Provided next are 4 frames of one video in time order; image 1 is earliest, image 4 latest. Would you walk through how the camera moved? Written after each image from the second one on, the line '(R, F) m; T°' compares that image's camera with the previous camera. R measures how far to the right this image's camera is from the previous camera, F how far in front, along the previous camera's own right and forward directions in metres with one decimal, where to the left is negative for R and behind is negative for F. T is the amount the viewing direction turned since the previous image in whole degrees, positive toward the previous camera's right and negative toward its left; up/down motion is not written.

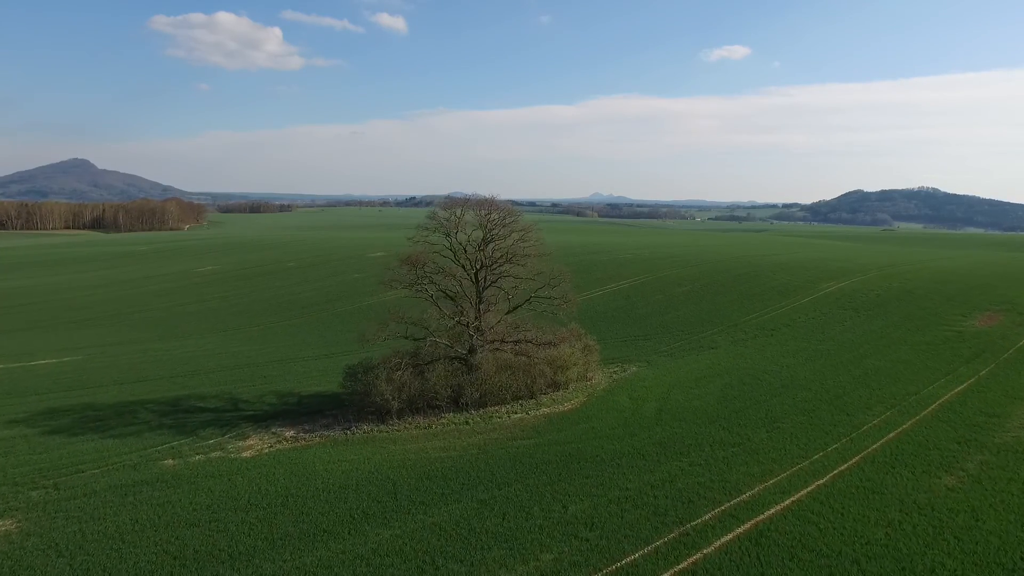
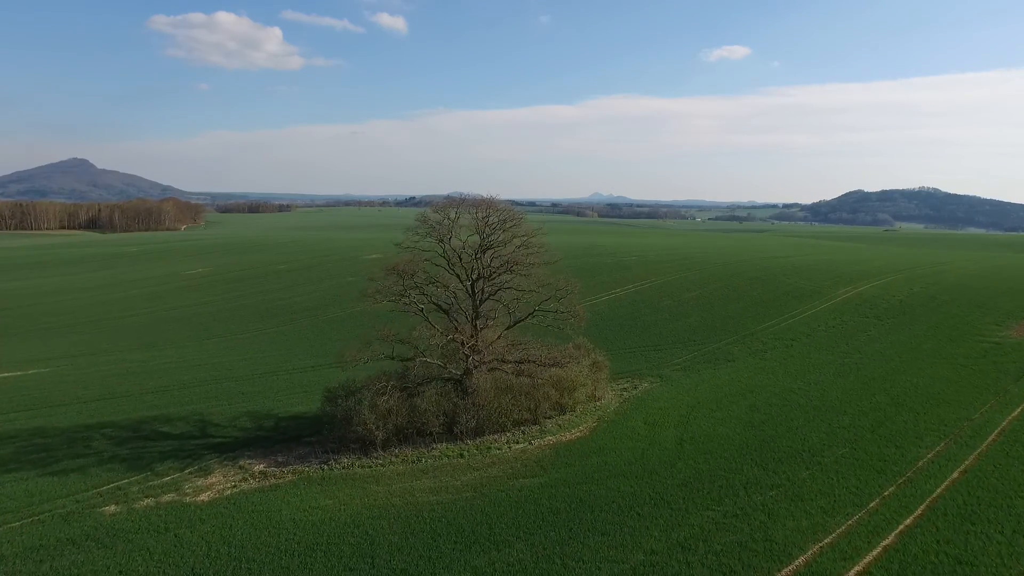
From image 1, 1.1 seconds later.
(0.0, +2.5) m; 0°
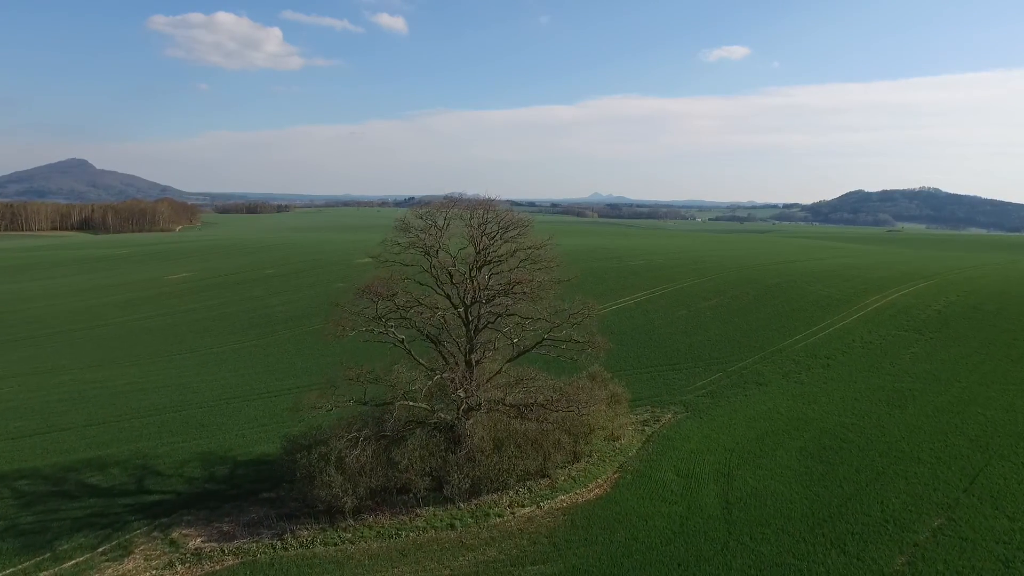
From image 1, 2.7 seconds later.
(-0.1, +3.8) m; 0°
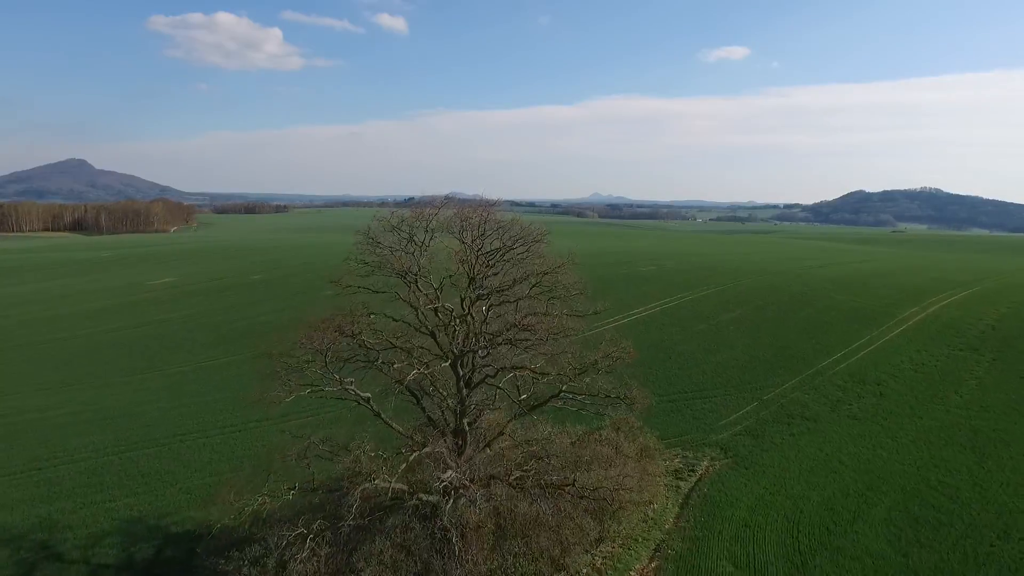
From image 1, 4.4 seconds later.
(-0.1, +4.1) m; 0°
